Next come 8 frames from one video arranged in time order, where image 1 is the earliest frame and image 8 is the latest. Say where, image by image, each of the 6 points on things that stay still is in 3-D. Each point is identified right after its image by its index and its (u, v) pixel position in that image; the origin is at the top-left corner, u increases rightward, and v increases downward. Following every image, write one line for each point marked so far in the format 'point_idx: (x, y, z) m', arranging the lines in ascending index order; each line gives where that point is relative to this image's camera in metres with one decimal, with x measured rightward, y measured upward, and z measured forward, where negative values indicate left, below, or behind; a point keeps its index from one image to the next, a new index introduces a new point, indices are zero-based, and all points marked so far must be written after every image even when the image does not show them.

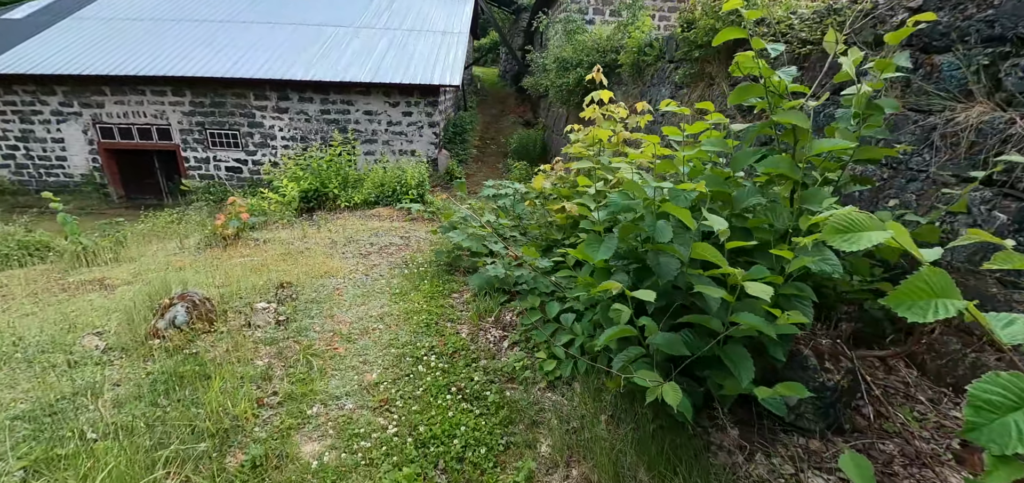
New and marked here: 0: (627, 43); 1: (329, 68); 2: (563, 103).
0: (+1.5, +2.6, +6.3) m
1: (-4.0, +3.8, +10.4) m
2: (+1.0, +2.9, +9.8) m
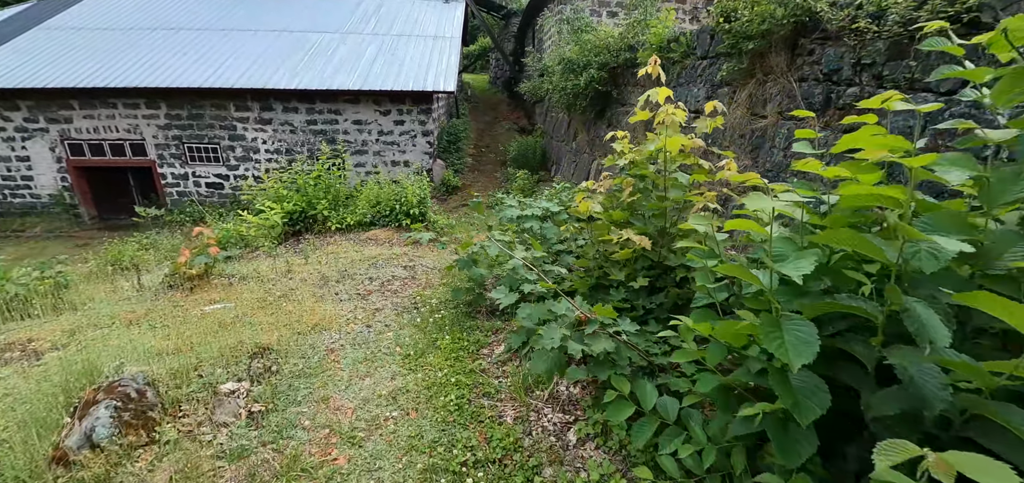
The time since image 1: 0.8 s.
0: (+1.6, +2.4, +5.7) m
1: (-4.1, +3.4, +9.7) m
2: (+1.0, +2.6, +9.2) m
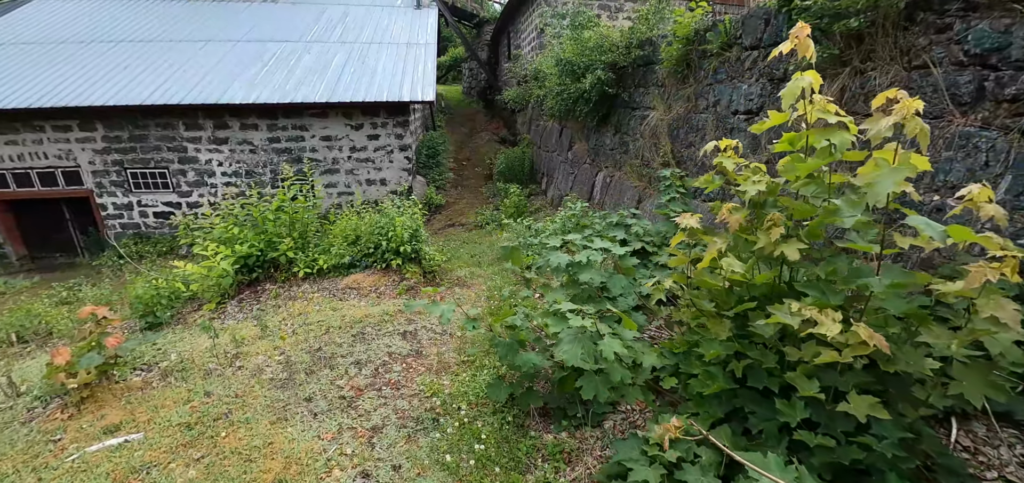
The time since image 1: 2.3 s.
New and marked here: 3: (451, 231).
0: (+1.6, +2.2, +5.0) m
1: (-4.3, +2.8, +8.7) m
2: (+0.8, +2.2, +8.4) m
3: (-1.0, +0.2, +8.0) m
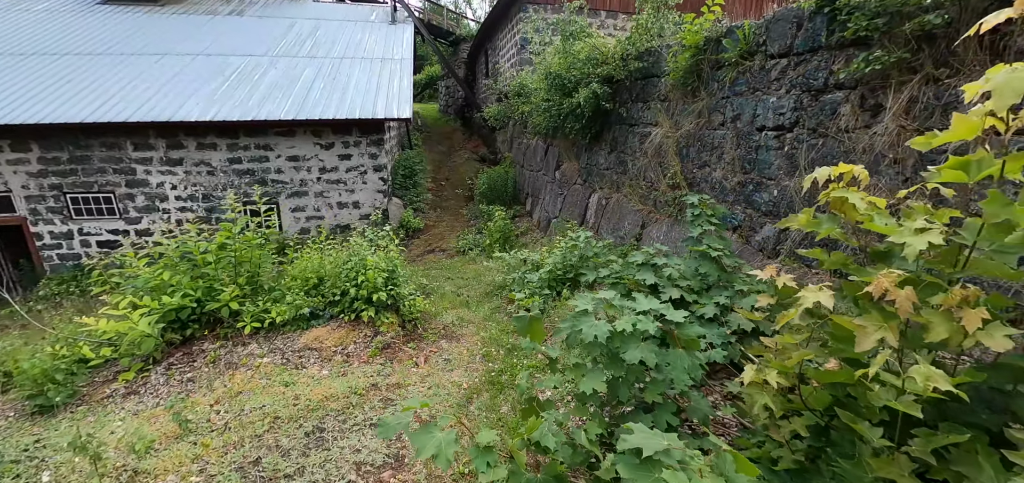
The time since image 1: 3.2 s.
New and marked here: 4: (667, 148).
0: (+1.4, +1.9, +4.5) m
1: (-4.6, +2.3, +7.9) m
2: (+0.5, +1.8, +7.9) m
3: (-1.3, -0.3, +7.4) m
4: (+1.4, +0.9, +4.4) m
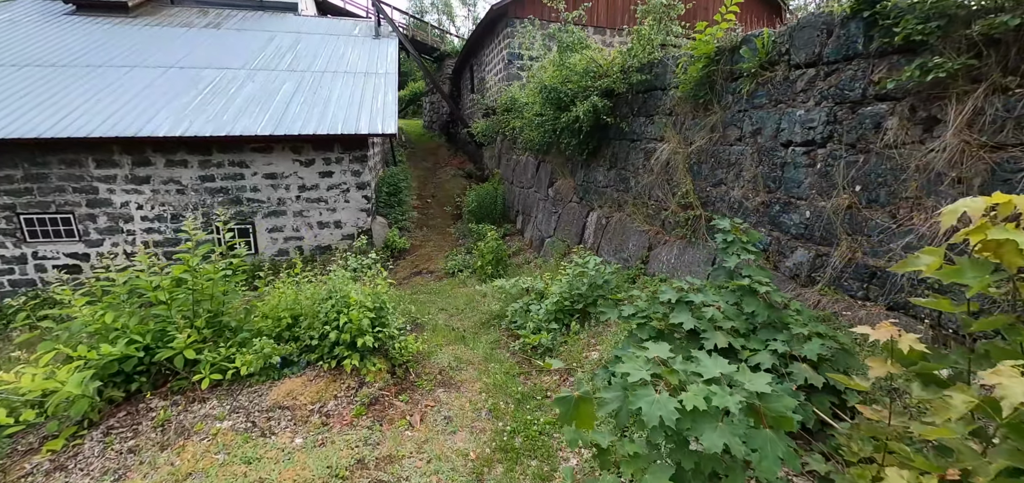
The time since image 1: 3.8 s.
0: (+1.4, +1.7, +4.2) m
1: (-4.8, +1.9, +7.5) m
2: (+0.4, +1.5, +7.6) m
3: (-1.4, -0.6, +6.9) m
4: (+1.4, +0.7, +4.1) m
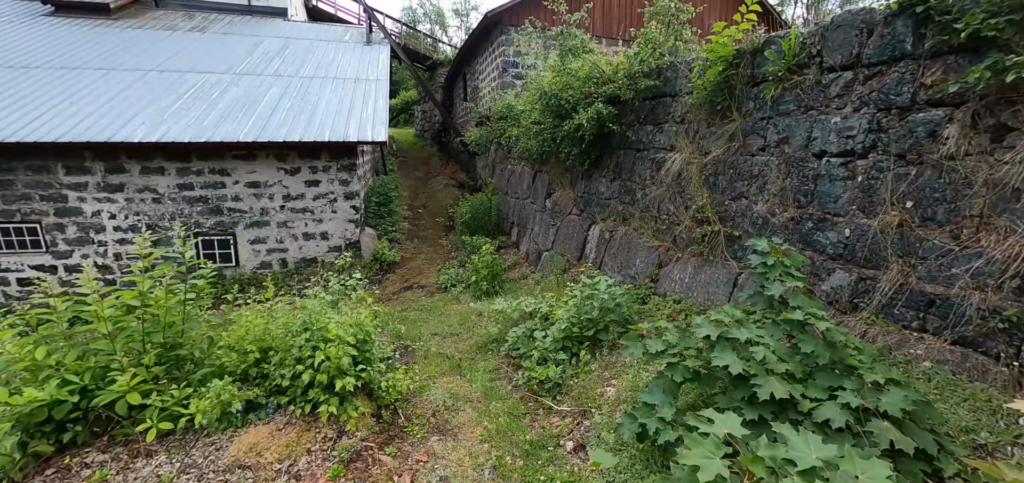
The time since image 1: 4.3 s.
0: (+1.4, +1.5, +4.0) m
1: (-4.8, +1.7, +7.1) m
2: (+0.3, +1.3, +7.3) m
3: (-1.4, -0.8, +6.5) m
4: (+1.4, +0.5, +3.8) m
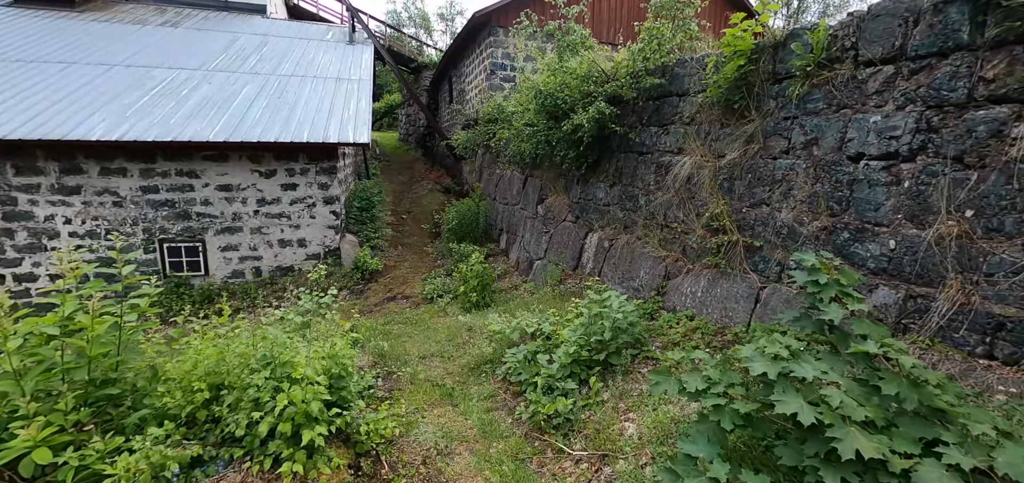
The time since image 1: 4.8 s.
0: (+1.4, +1.4, +3.7) m
1: (-5.0, +1.7, +6.6) m
2: (+0.1, +1.2, +7.0) m
3: (-1.6, -0.9, +6.1) m
4: (+1.4, +0.4, +3.5) m
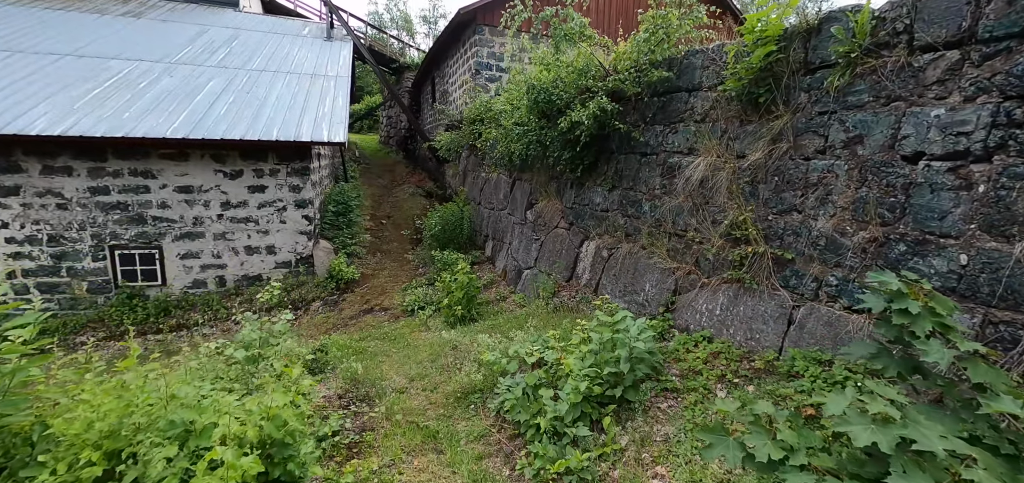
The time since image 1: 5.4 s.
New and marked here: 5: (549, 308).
0: (+1.3, +1.4, +3.3) m
1: (-5.1, +1.6, +6.0) m
2: (0.0, +1.1, +6.6) m
3: (-1.7, -0.9, +5.6) m
4: (+1.3, +0.4, +3.1) m
5: (+0.3, -0.6, +4.3) m
